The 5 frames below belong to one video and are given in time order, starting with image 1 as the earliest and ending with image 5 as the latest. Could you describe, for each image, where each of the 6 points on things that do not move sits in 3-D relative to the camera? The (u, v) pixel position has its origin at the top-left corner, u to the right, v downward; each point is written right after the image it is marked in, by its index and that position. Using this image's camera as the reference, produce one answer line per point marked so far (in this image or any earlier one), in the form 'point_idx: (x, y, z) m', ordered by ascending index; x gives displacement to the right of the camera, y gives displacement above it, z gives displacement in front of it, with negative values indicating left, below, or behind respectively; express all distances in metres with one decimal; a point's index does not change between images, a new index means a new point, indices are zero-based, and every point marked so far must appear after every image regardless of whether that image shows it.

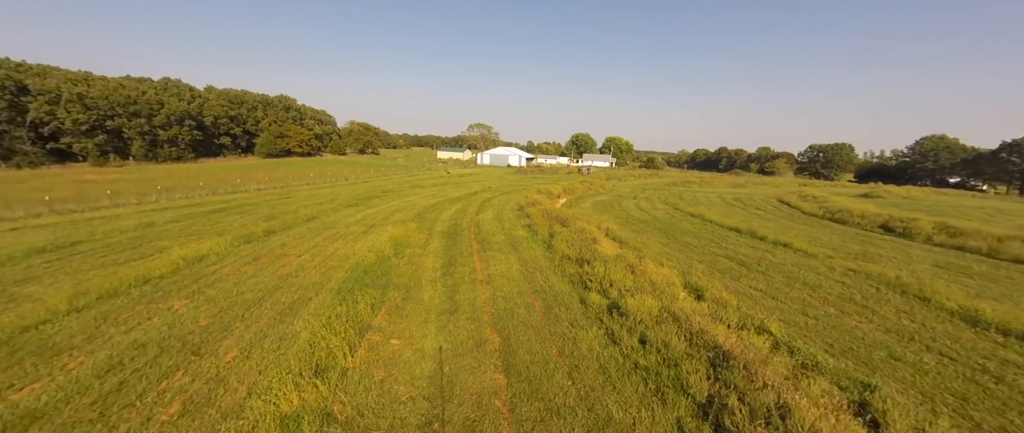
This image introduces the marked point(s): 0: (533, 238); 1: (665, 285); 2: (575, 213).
0: (+0.8, -0.8, +12.9) m
1: (+3.2, -1.4, +7.5) m
2: (+2.9, +0.1, +16.6) m
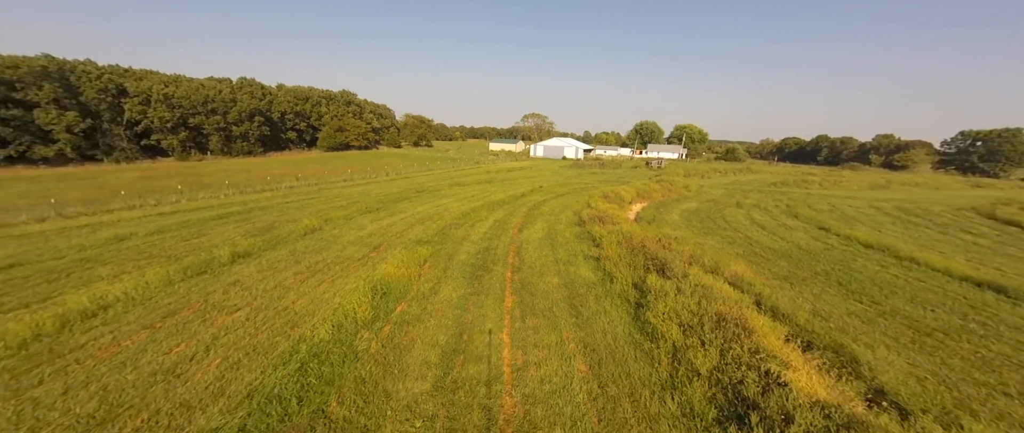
0: (+2.0, -1.6, +7.7) m
1: (+3.5, -2.4, +2.0) m
2: (+4.7, -0.6, +11.0) m
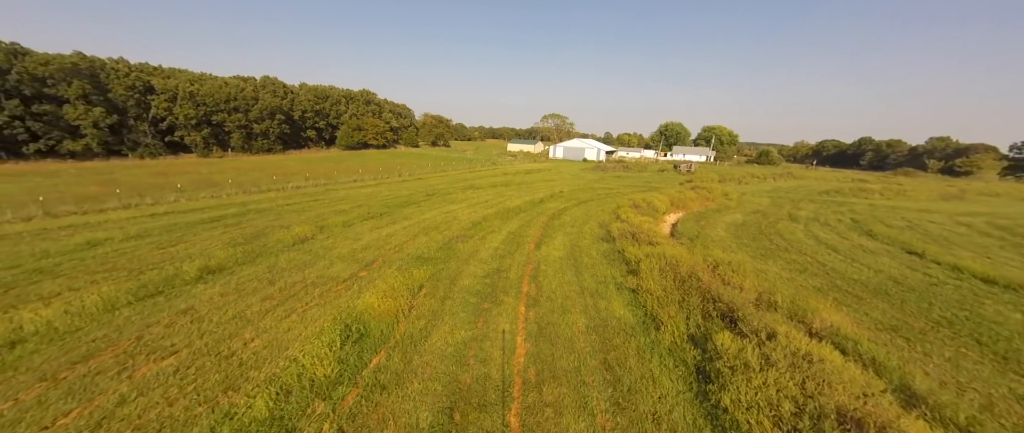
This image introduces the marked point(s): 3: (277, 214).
0: (+2.2, -2.0, +5.7) m
1: (+3.5, -2.9, -0.1) m
2: (+5.1, -1.1, +8.9) m
3: (-10.3, +0.1, +16.0) m
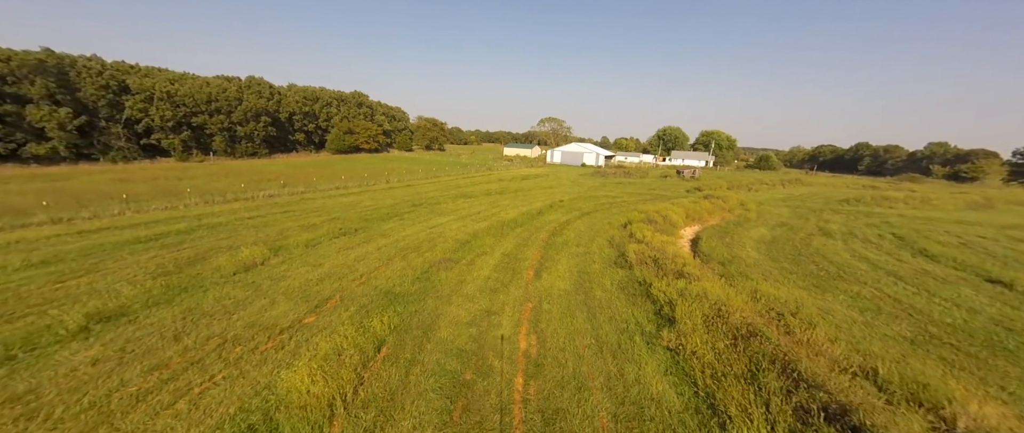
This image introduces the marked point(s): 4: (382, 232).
0: (+2.1, -2.5, +3.6) m
1: (+3.5, -3.3, -2.2) m
2: (+4.9, -1.6, +6.8) m
3: (-10.5, -0.5, +13.8) m
4: (-4.9, -0.6, +13.9) m
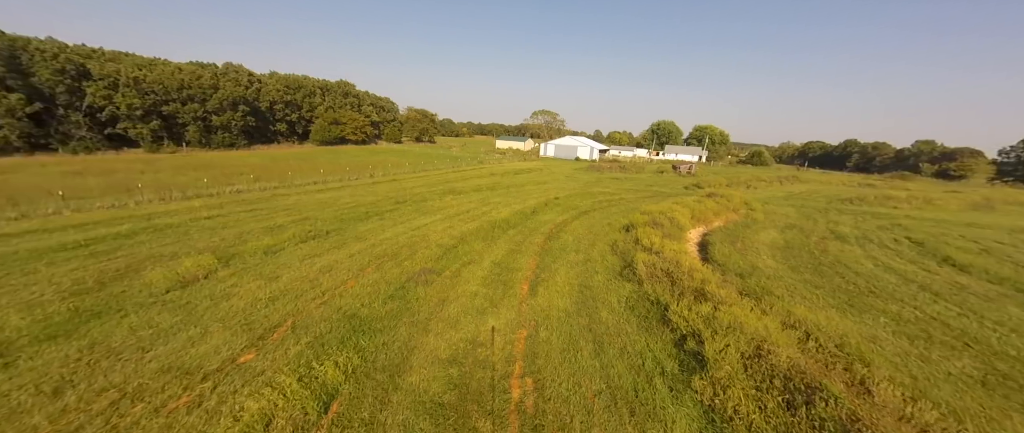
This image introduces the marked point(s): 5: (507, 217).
0: (+2.1, -2.8, +2.4) m
1: (+3.6, -3.6, -3.4) m
2: (+4.8, -1.8, +5.6) m
3: (-10.8, -0.5, +12.1) m
4: (-5.3, -0.6, +12.4) m
5: (-0.2, -0.1, +14.5) m
